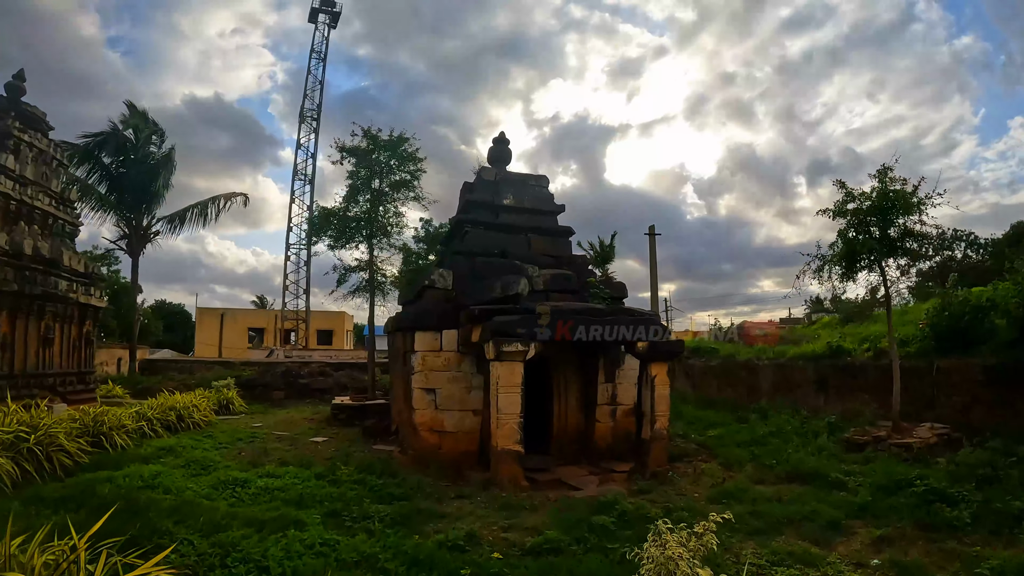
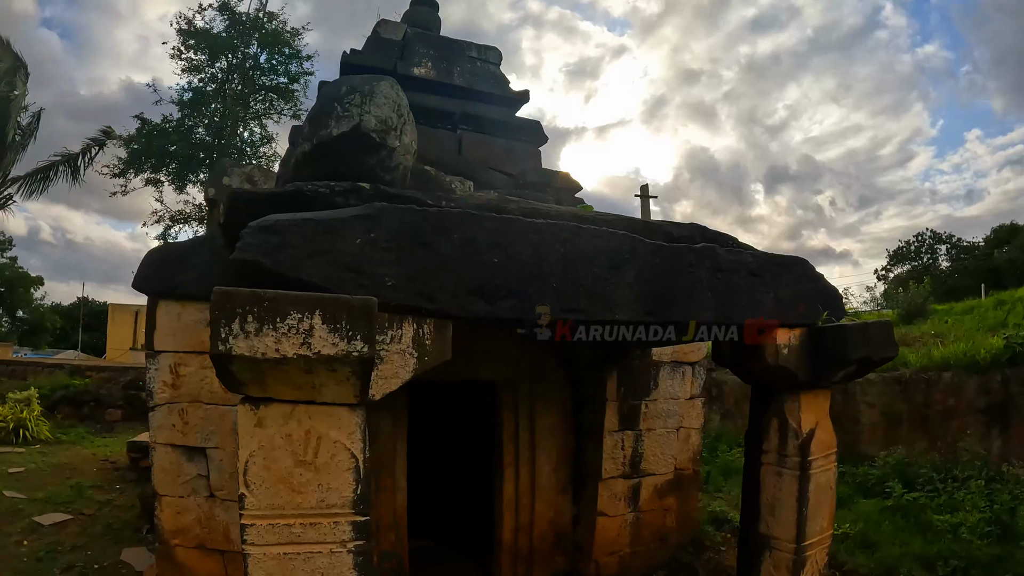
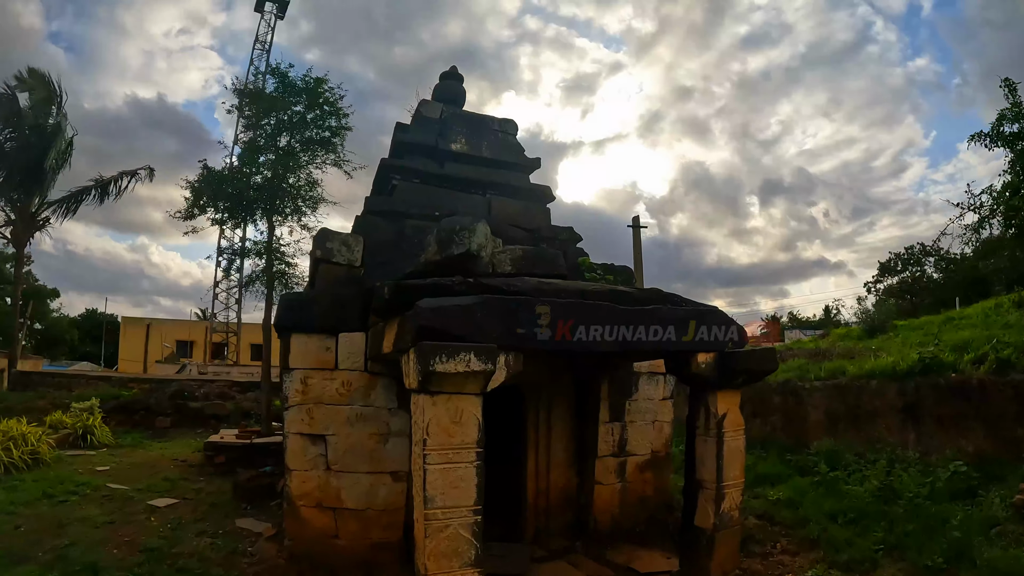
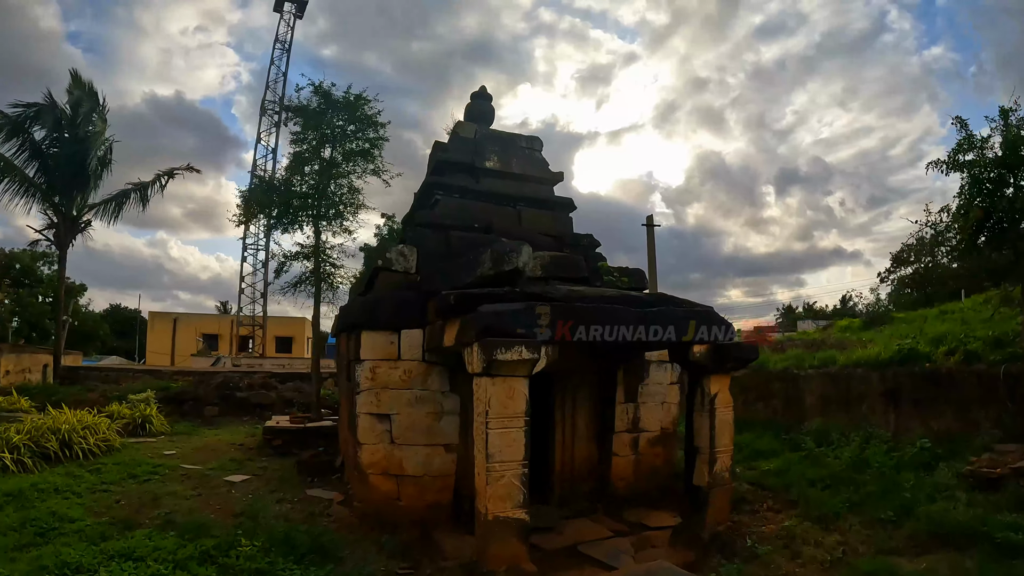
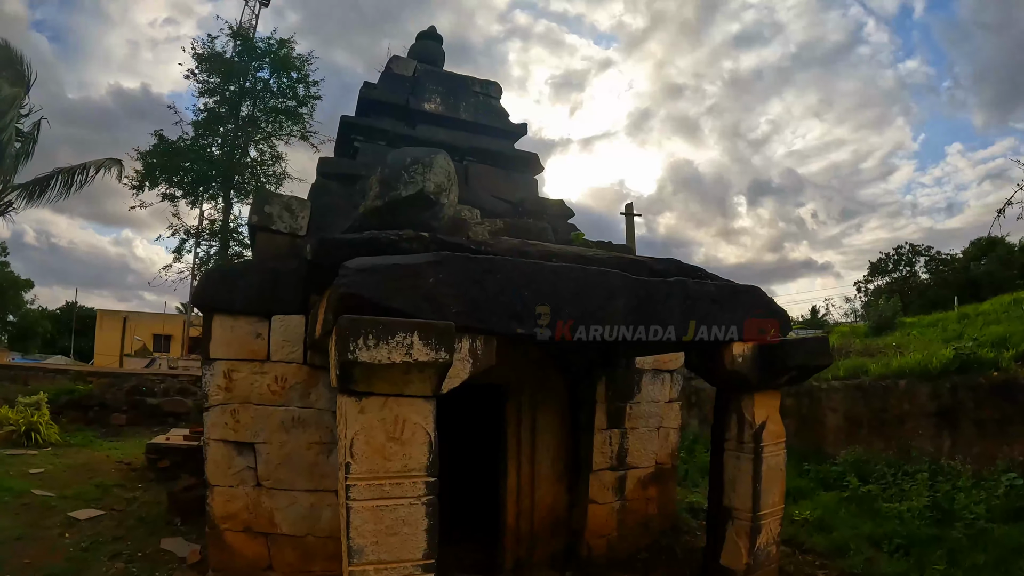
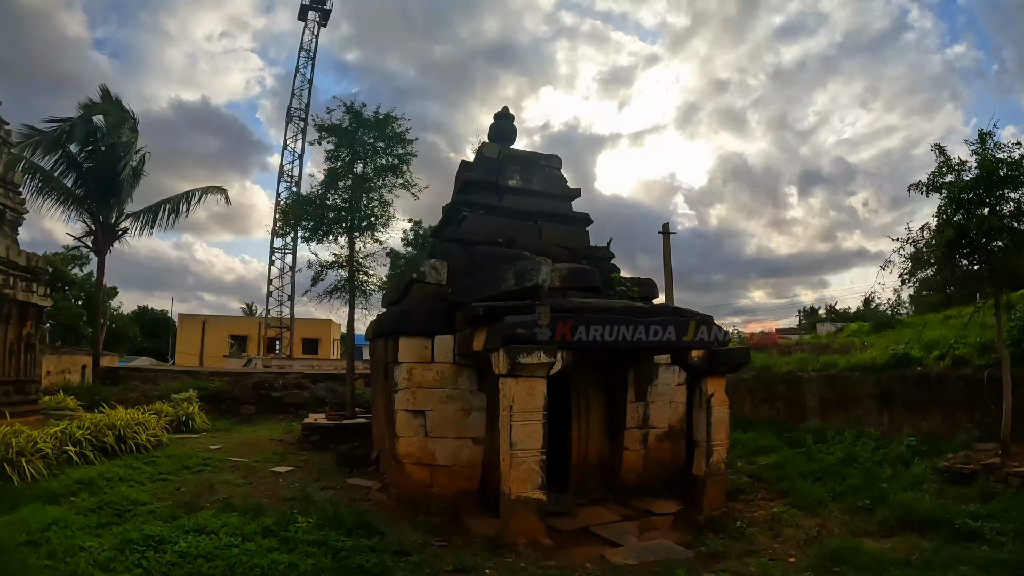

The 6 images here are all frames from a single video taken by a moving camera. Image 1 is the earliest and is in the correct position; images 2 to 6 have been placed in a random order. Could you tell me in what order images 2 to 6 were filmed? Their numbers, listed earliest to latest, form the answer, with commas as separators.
6, 4, 3, 5, 2
